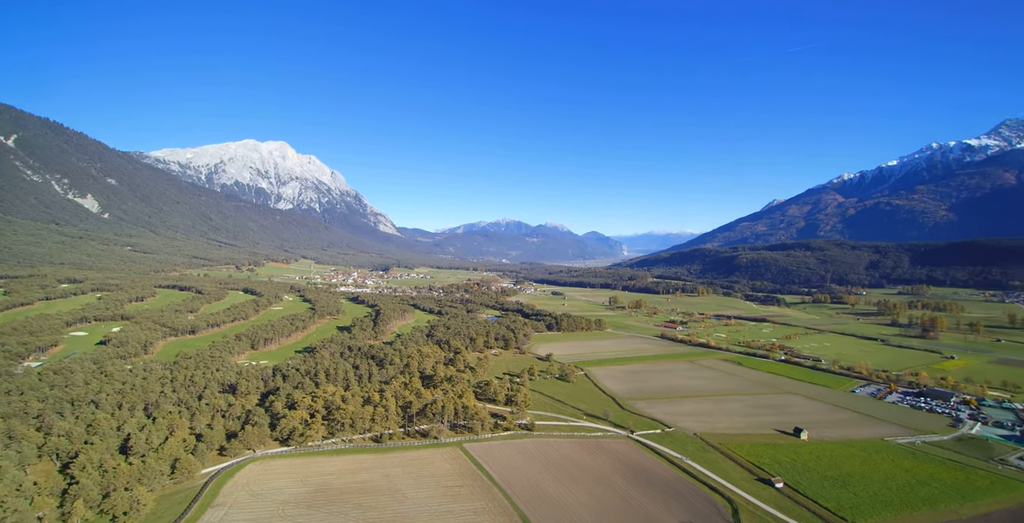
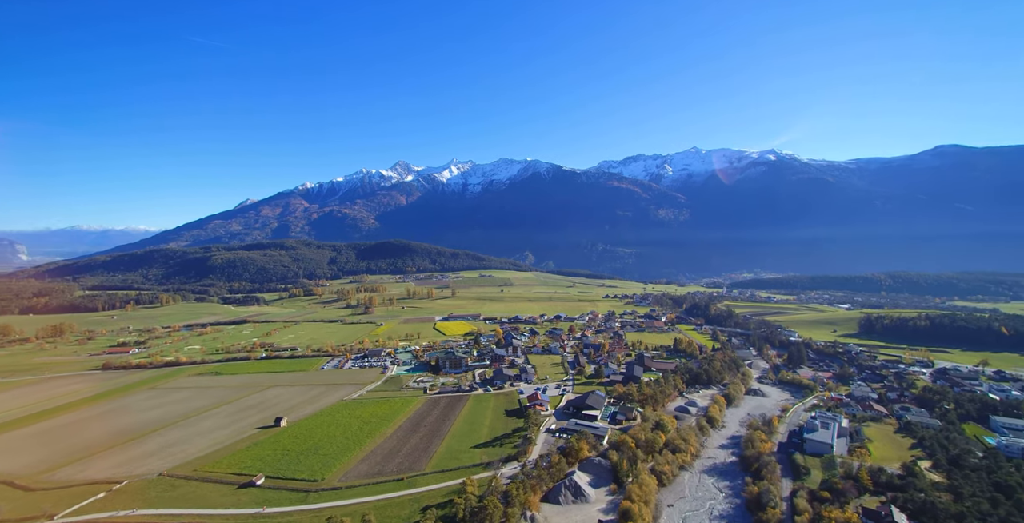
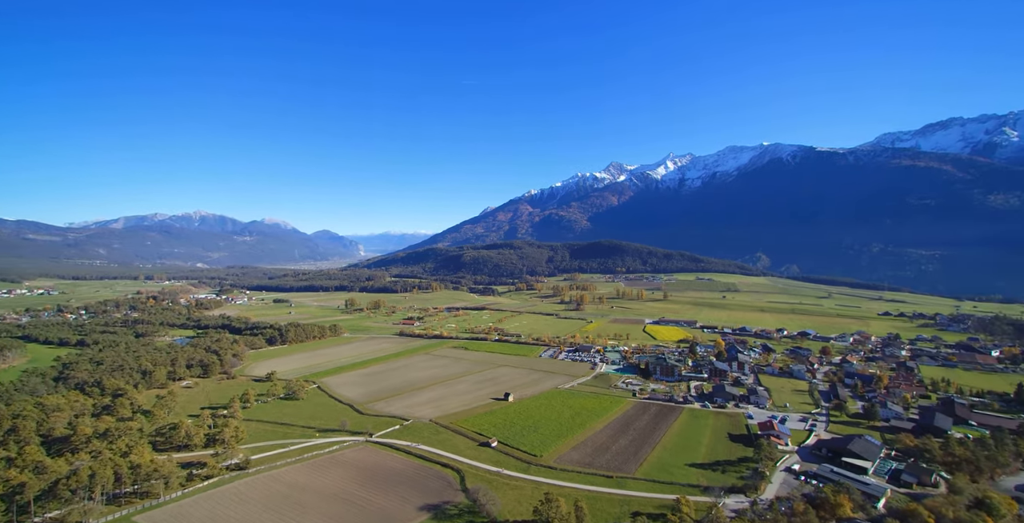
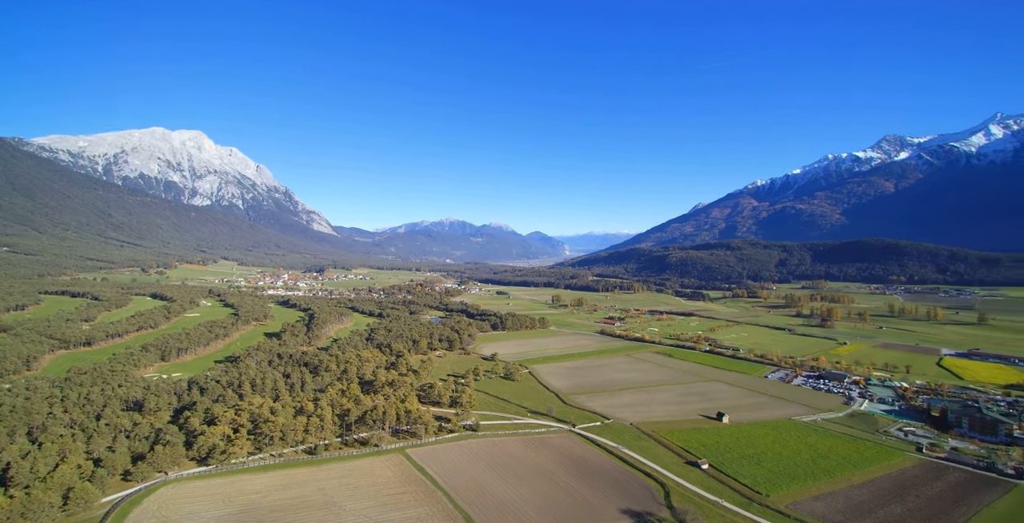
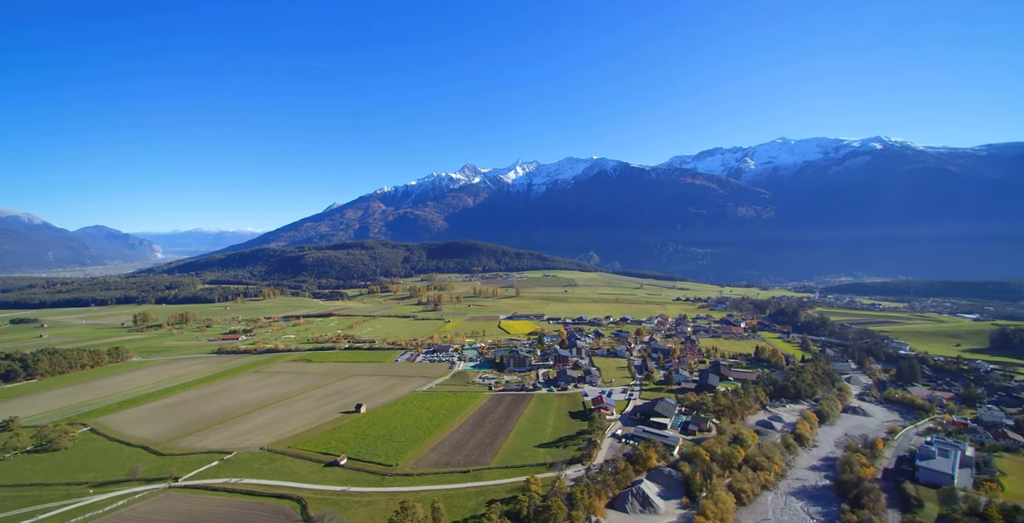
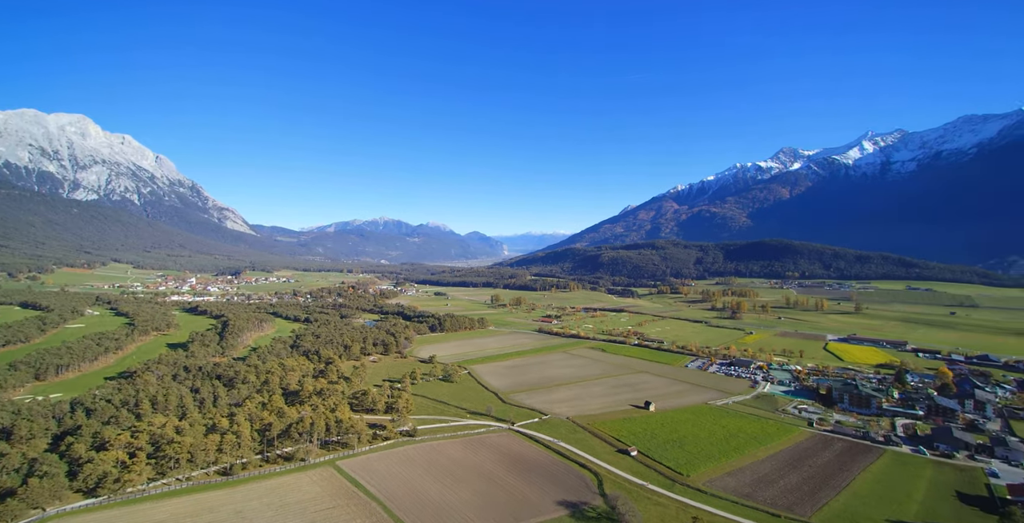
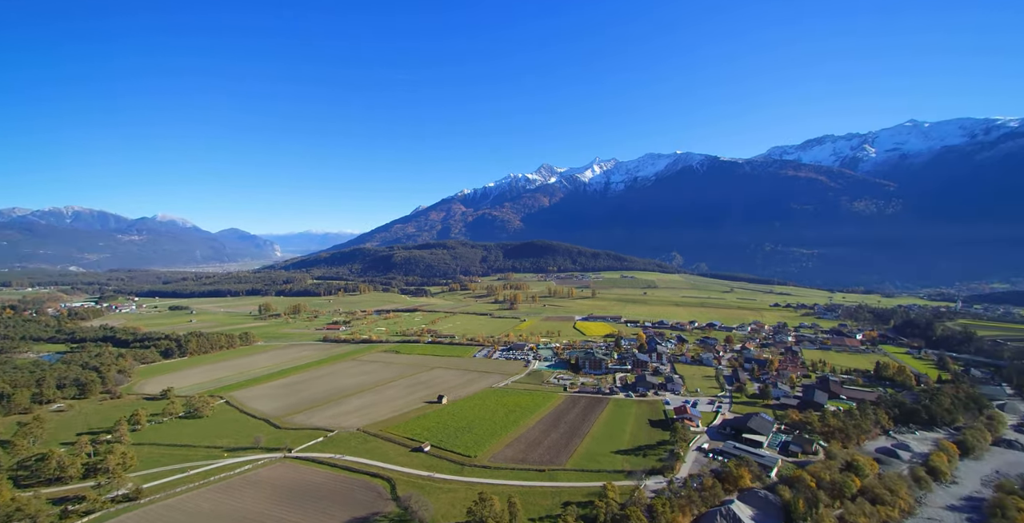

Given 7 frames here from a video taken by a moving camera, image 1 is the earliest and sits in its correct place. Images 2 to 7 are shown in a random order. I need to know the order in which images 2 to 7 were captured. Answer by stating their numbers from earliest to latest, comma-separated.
4, 6, 3, 7, 5, 2
